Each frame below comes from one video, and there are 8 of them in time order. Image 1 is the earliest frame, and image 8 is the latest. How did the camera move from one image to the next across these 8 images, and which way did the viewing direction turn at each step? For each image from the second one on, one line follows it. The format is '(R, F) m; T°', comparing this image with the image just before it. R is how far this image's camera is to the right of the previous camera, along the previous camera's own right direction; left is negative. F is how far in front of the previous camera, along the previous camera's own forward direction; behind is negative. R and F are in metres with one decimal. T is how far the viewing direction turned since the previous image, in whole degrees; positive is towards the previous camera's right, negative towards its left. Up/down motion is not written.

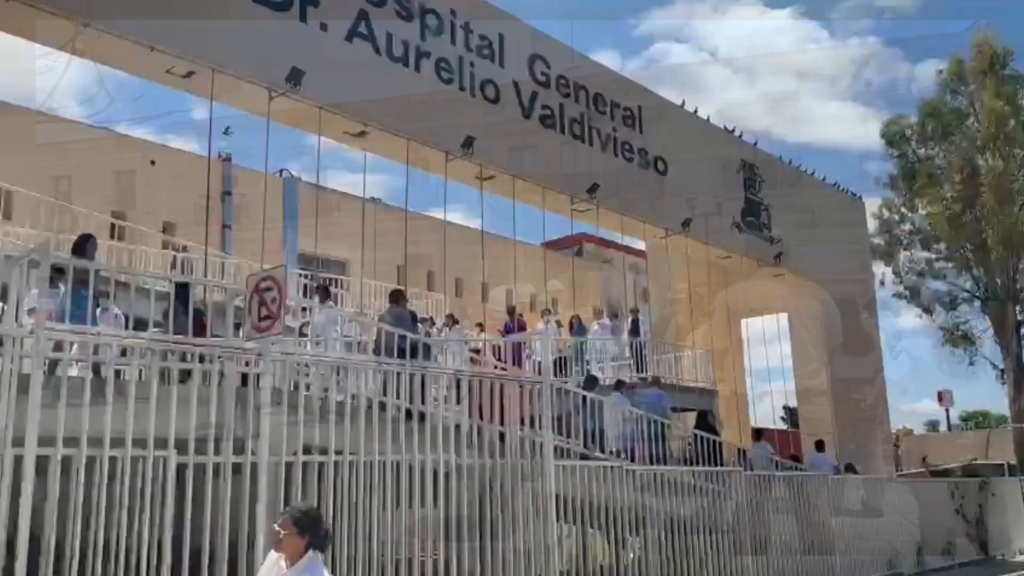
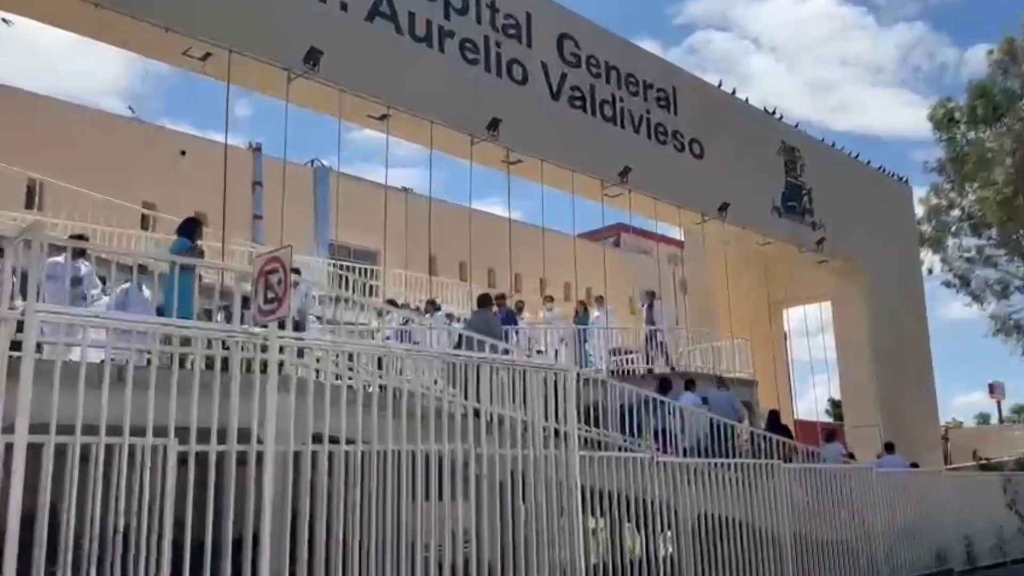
(+0.2, +0.4) m; -3°
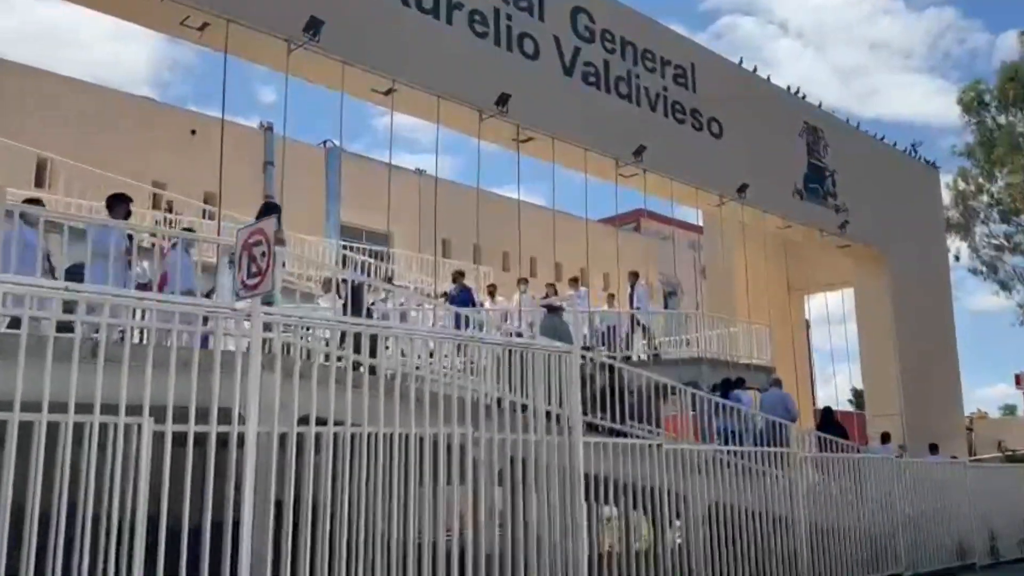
(+0.2, +0.3) m; -1°
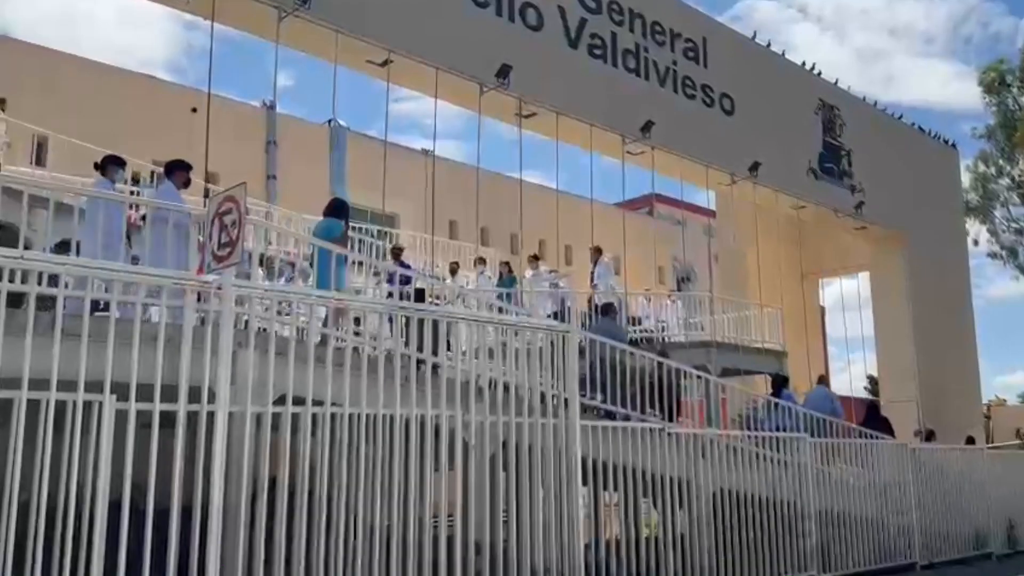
(+0.2, +0.4) m; -1°
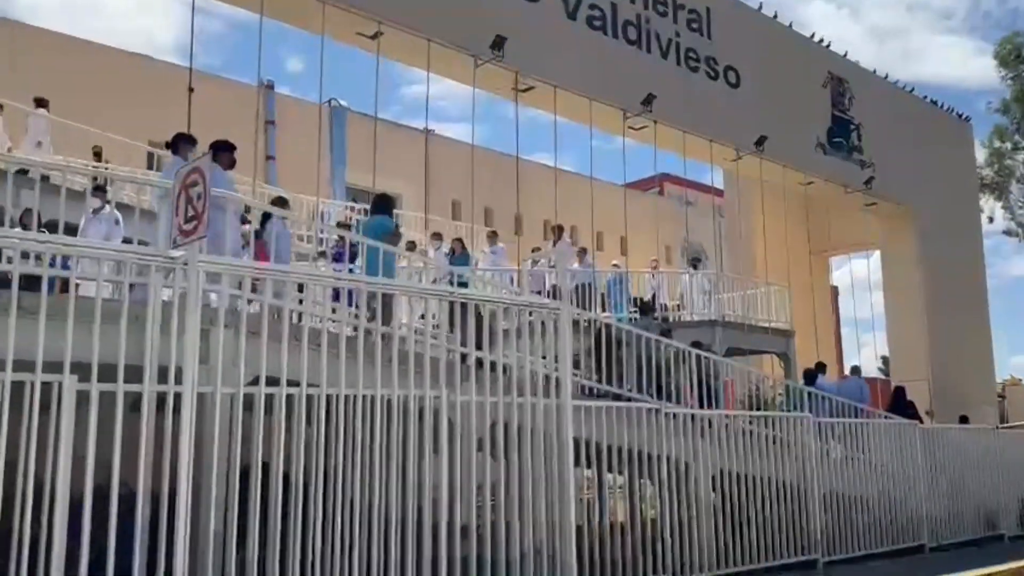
(+0.2, +0.3) m; -1°
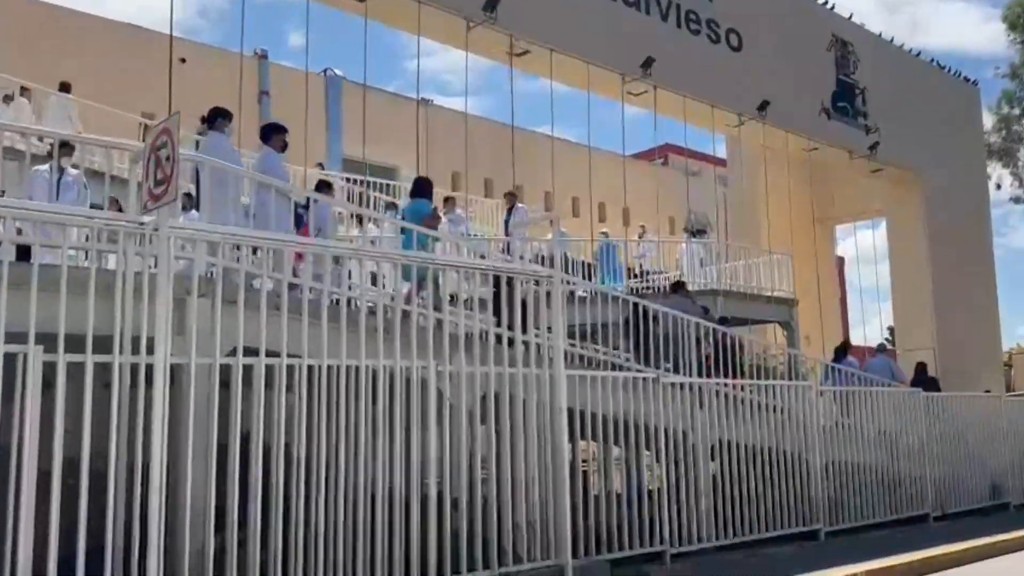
(+0.1, +0.2) m; 0°
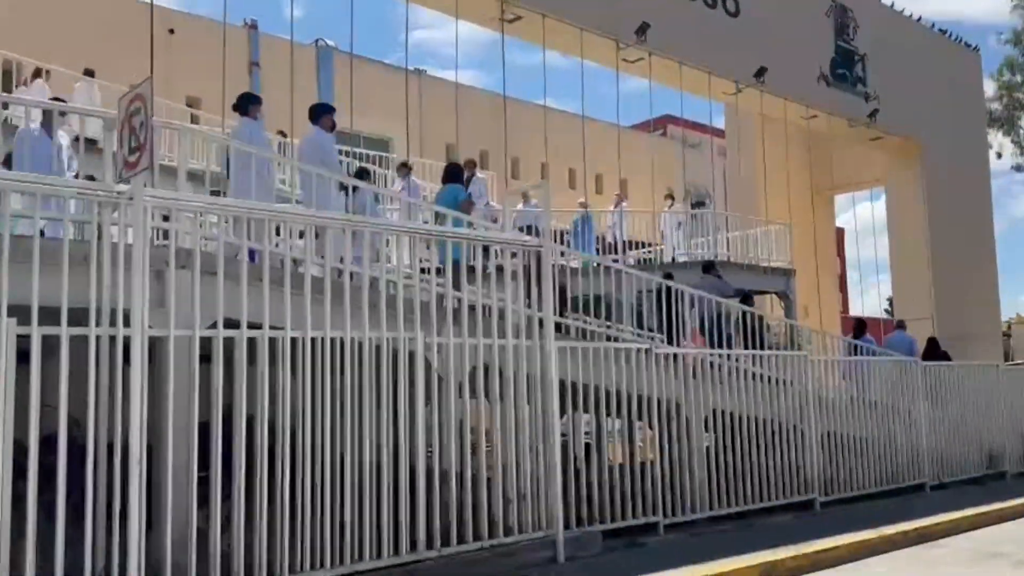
(+0.1, +0.1) m; 0°
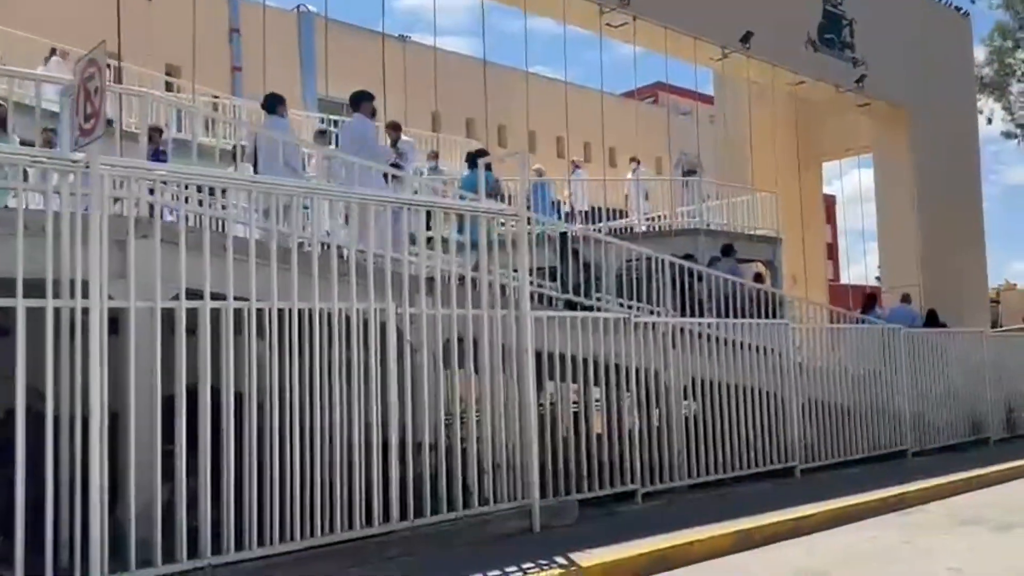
(+0.1, +0.1) m; 0°
